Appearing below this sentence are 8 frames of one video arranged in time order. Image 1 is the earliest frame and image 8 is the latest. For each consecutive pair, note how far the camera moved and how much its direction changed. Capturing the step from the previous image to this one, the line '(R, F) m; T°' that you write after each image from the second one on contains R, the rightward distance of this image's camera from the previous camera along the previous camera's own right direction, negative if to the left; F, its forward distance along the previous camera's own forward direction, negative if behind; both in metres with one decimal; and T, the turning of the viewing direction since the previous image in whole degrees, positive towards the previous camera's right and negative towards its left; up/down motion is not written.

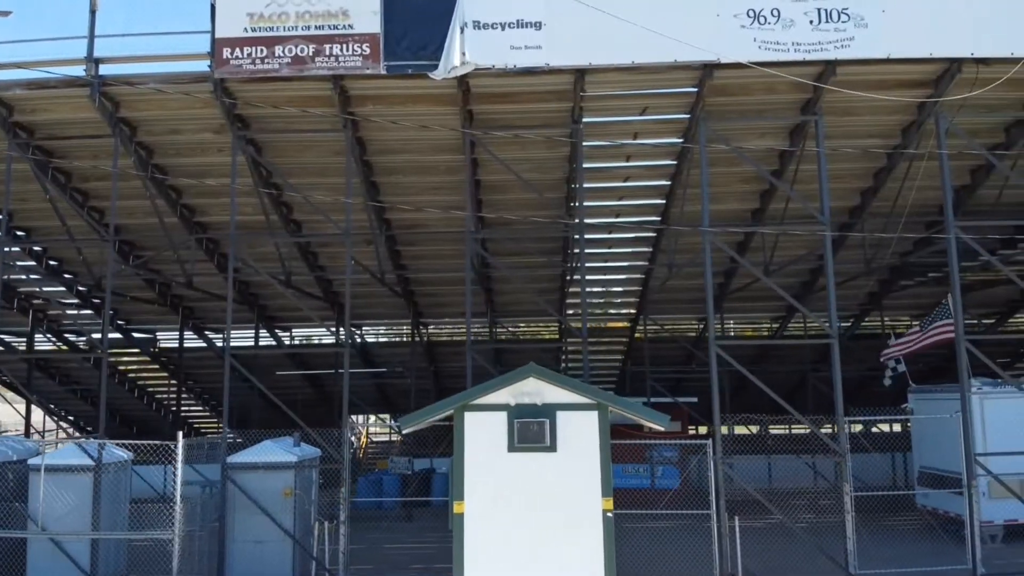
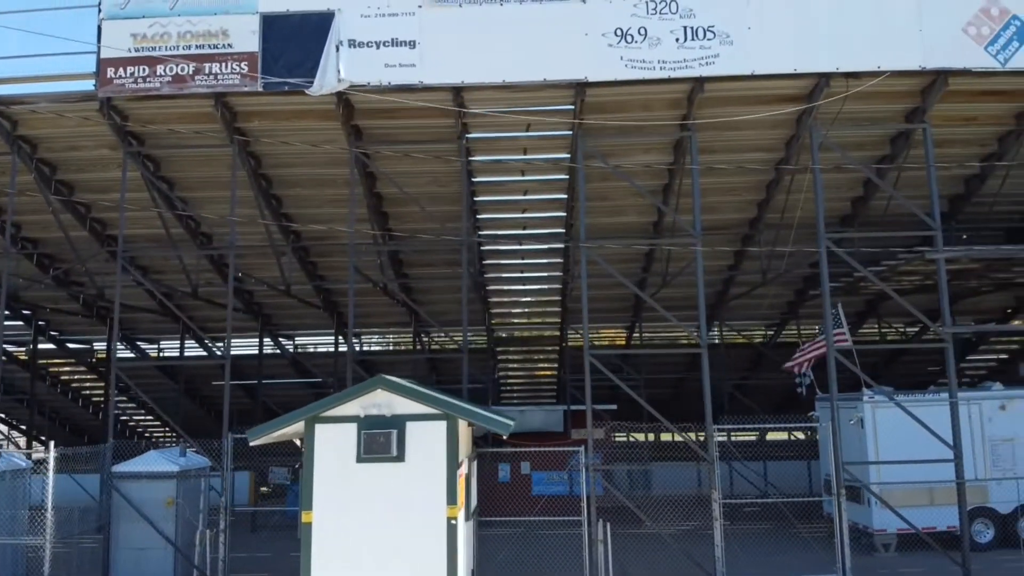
(+1.5, -0.2) m; -2°
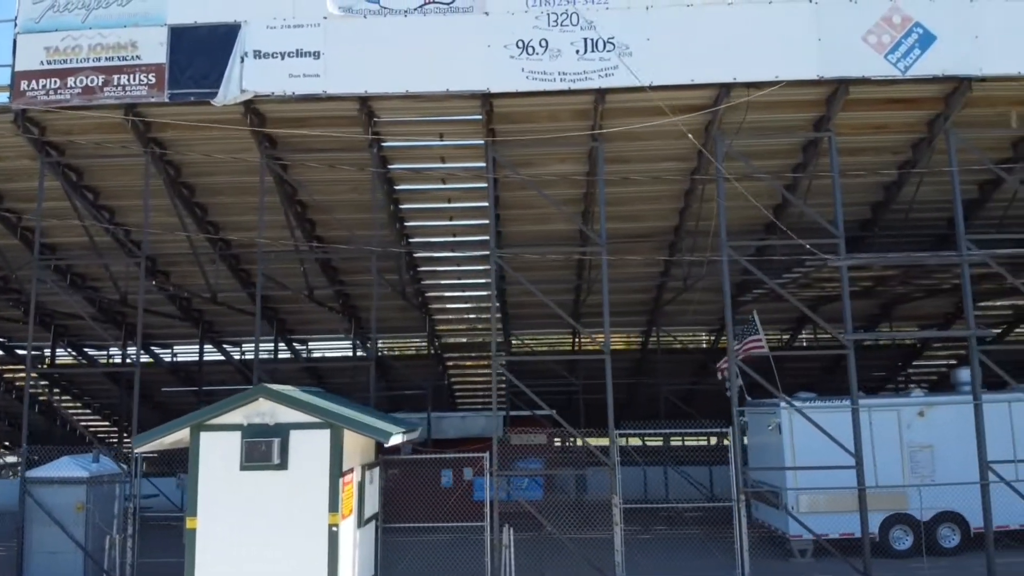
(+1.2, -0.1) m; -1°
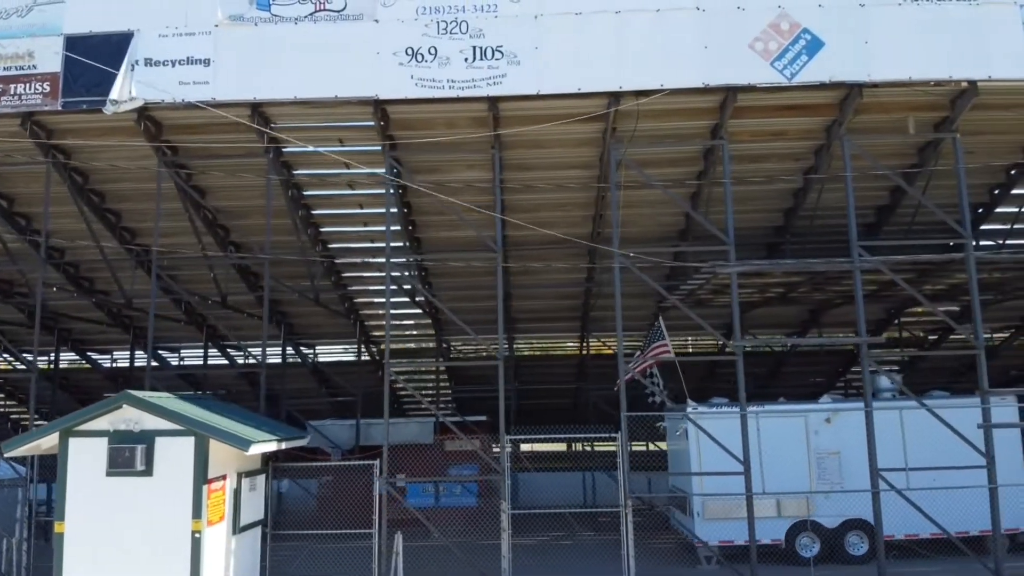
(+1.3, 0.0) m; -1°
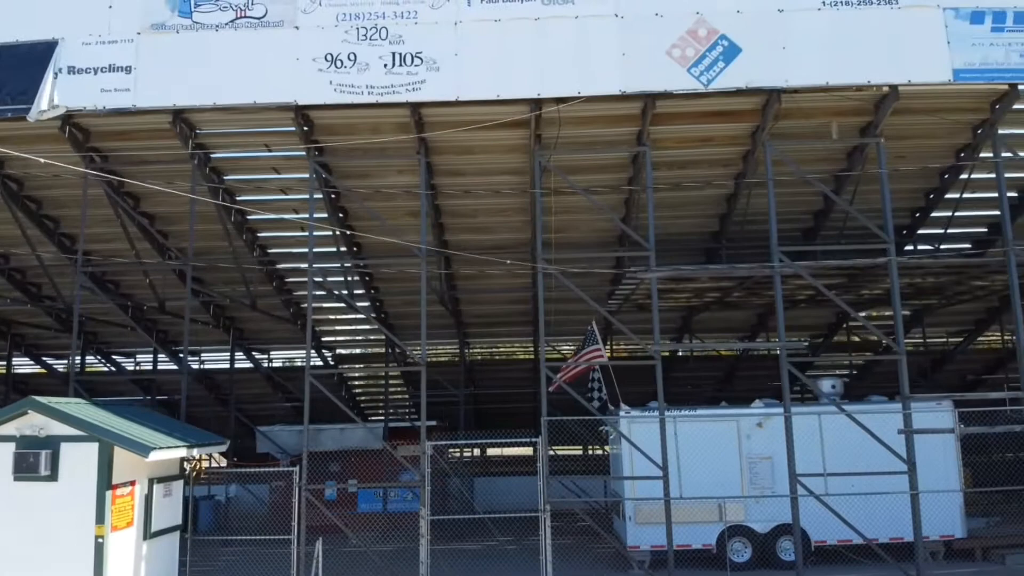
(+1.0, 0.0) m; -1°
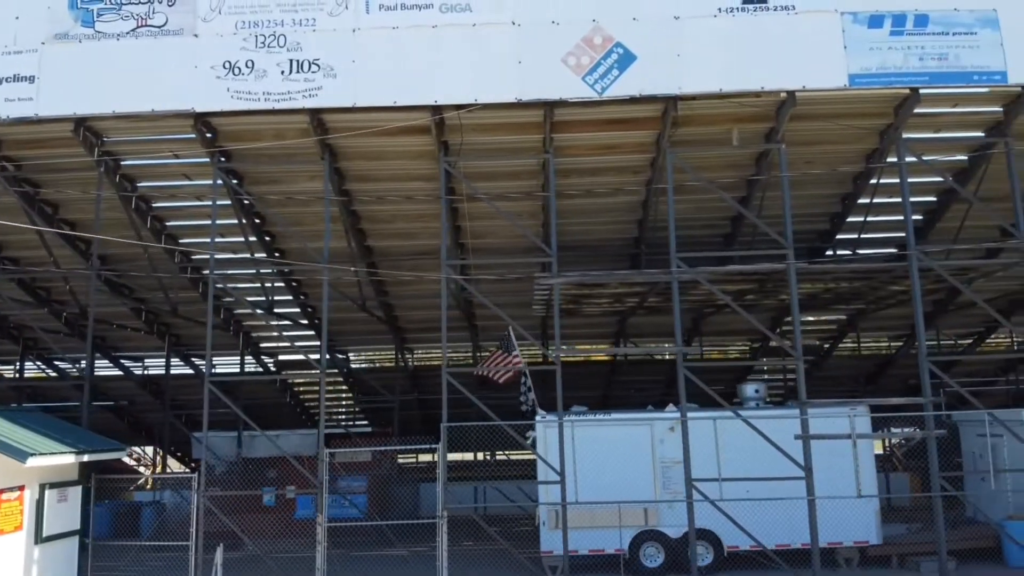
(+1.2, 0.0) m; -1°
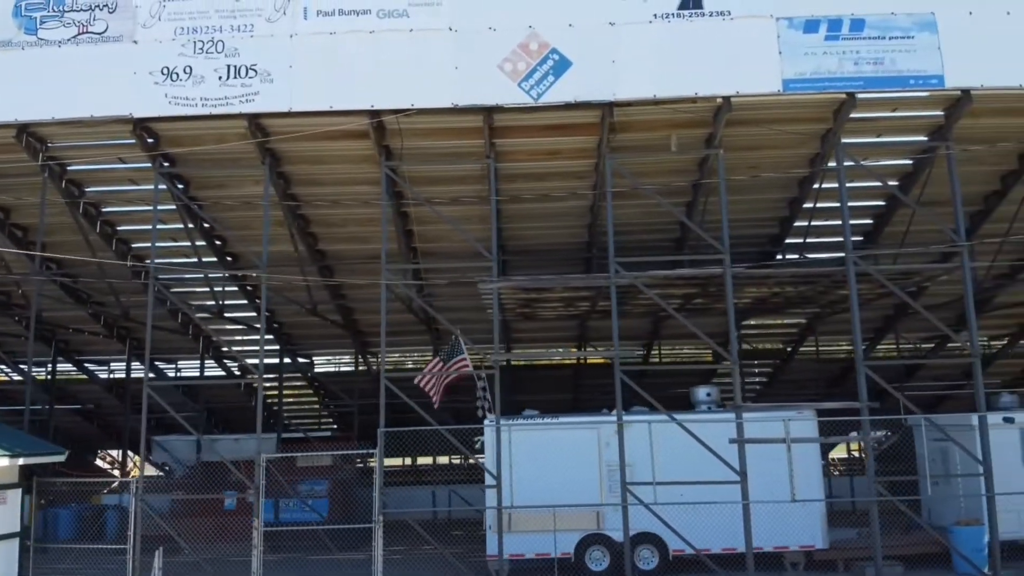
(+0.7, 0.0) m; -1°
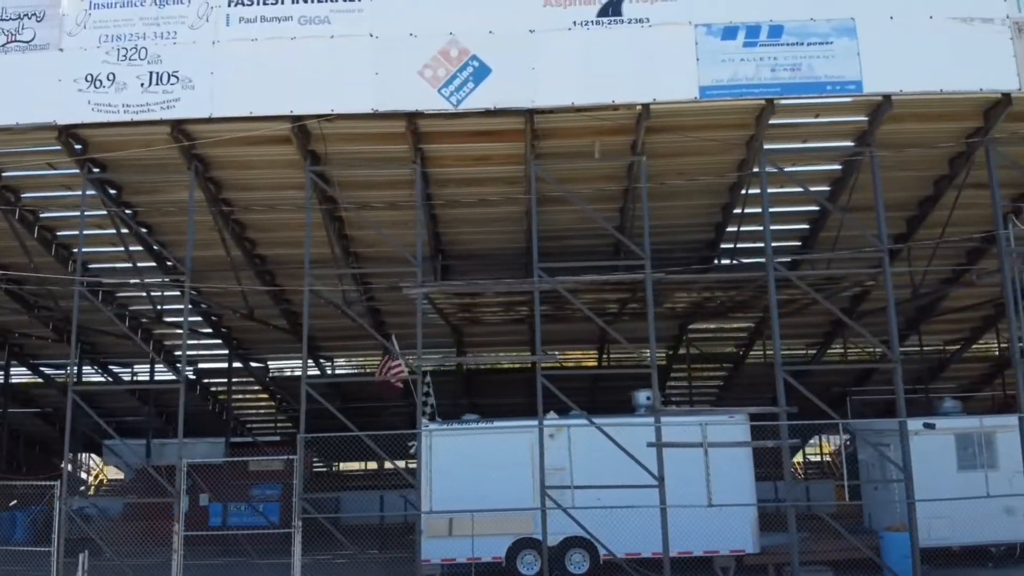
(+0.9, -0.1) m; -1°
